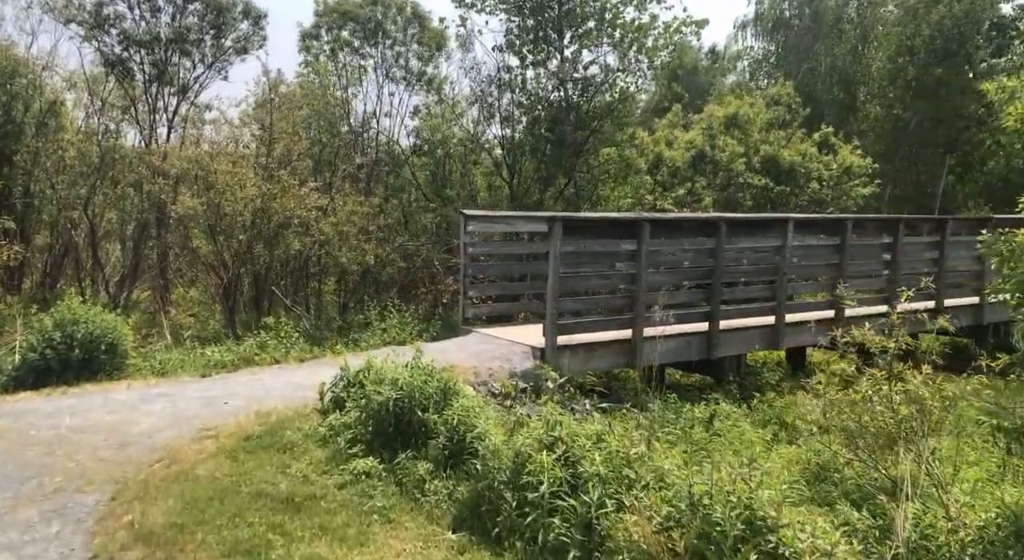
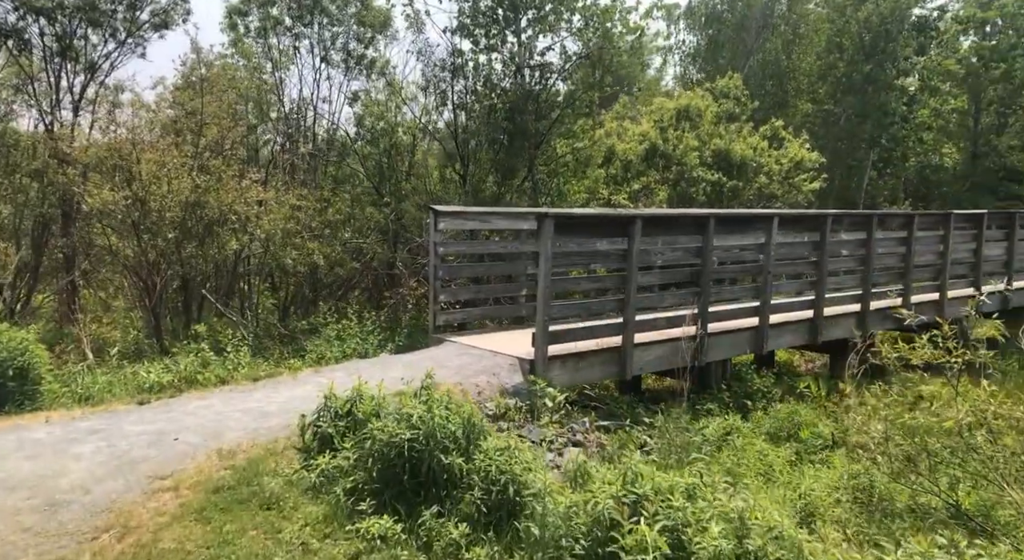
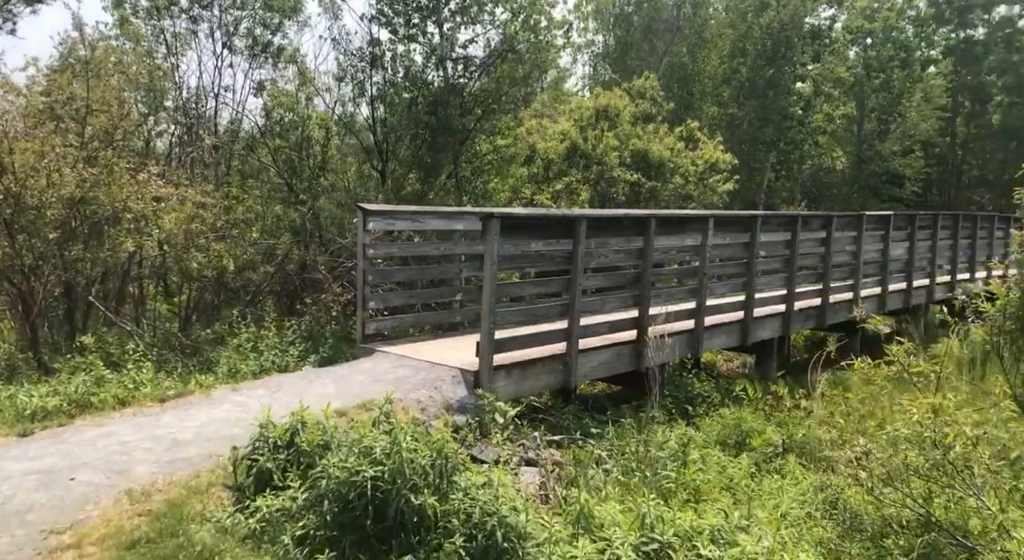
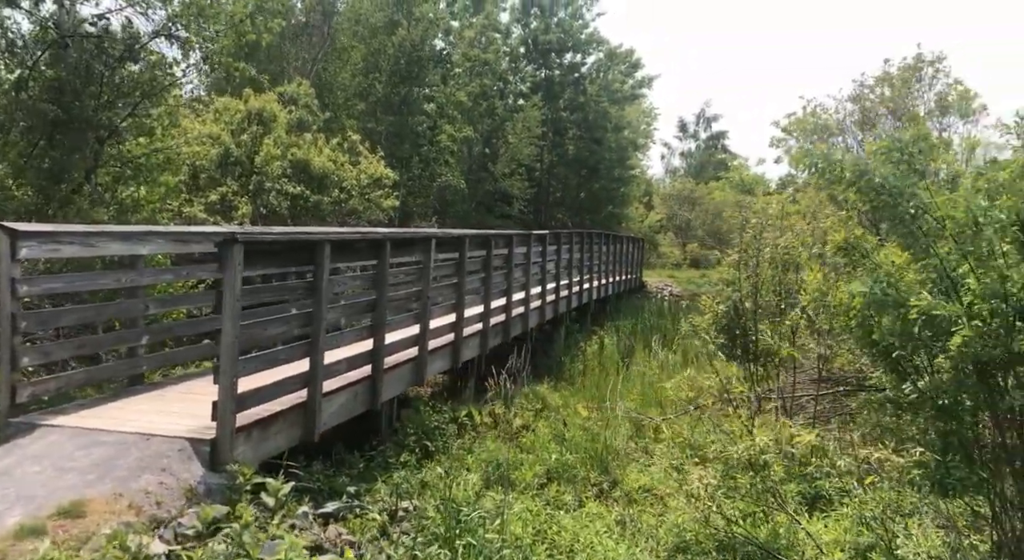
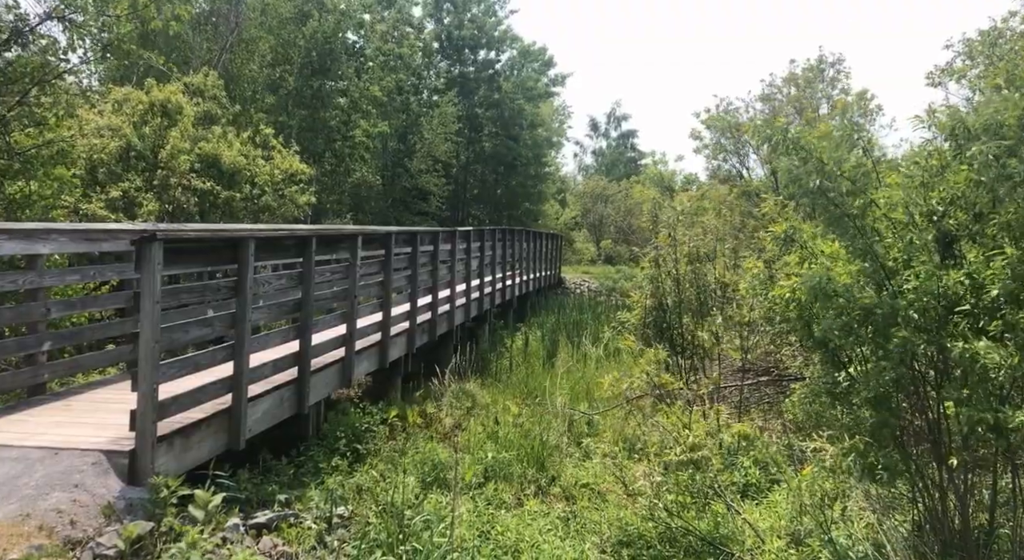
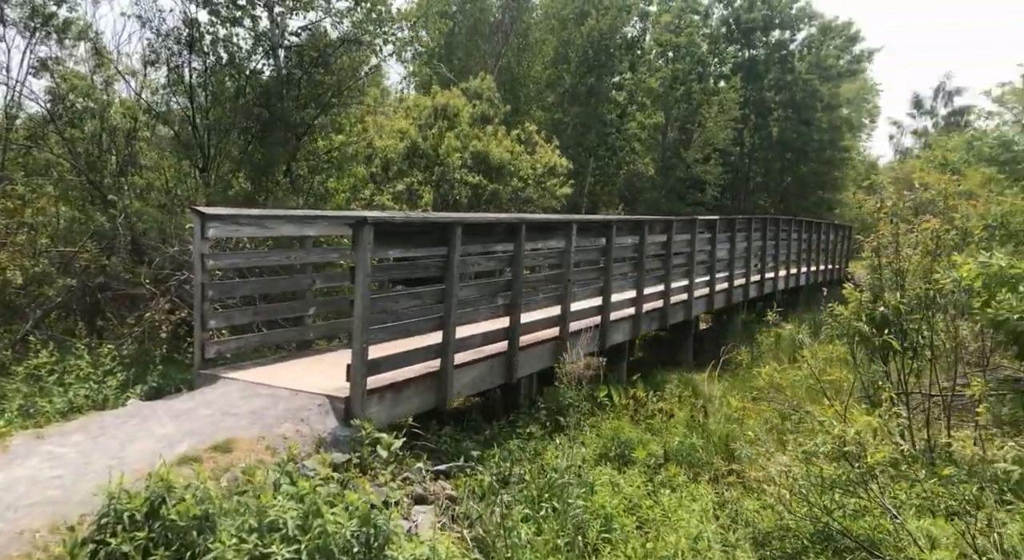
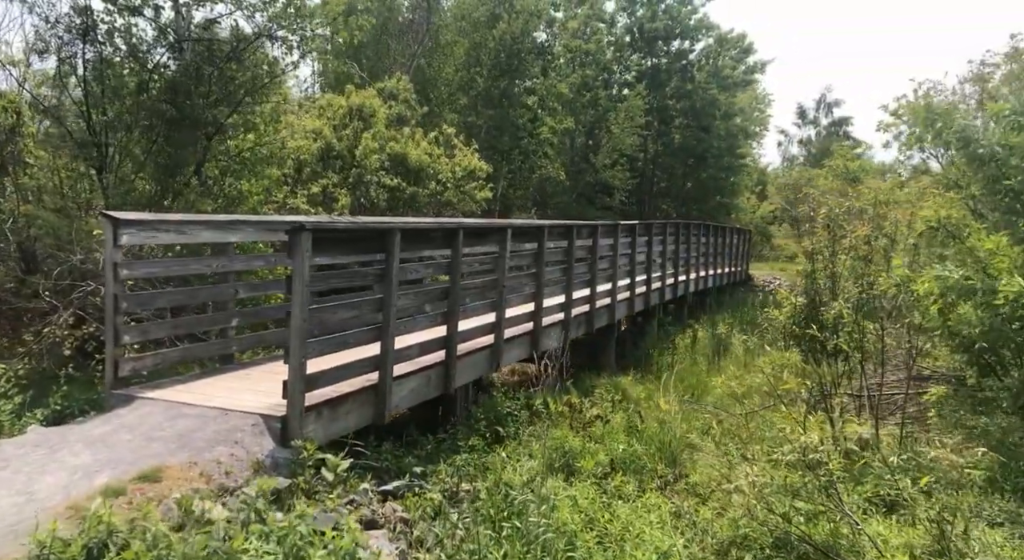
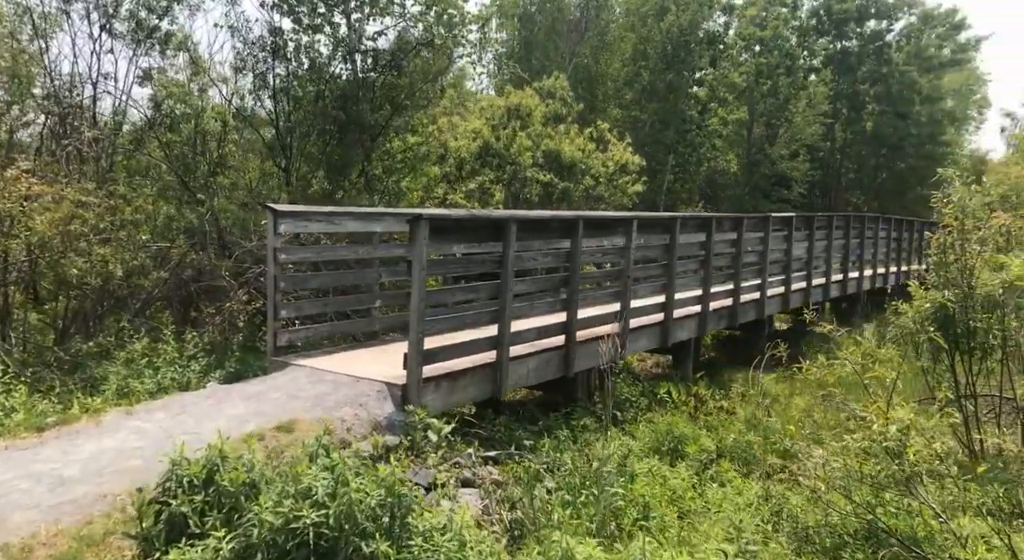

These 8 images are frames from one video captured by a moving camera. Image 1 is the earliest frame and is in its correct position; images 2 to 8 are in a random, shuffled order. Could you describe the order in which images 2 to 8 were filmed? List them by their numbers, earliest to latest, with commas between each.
2, 3, 8, 6, 7, 4, 5
